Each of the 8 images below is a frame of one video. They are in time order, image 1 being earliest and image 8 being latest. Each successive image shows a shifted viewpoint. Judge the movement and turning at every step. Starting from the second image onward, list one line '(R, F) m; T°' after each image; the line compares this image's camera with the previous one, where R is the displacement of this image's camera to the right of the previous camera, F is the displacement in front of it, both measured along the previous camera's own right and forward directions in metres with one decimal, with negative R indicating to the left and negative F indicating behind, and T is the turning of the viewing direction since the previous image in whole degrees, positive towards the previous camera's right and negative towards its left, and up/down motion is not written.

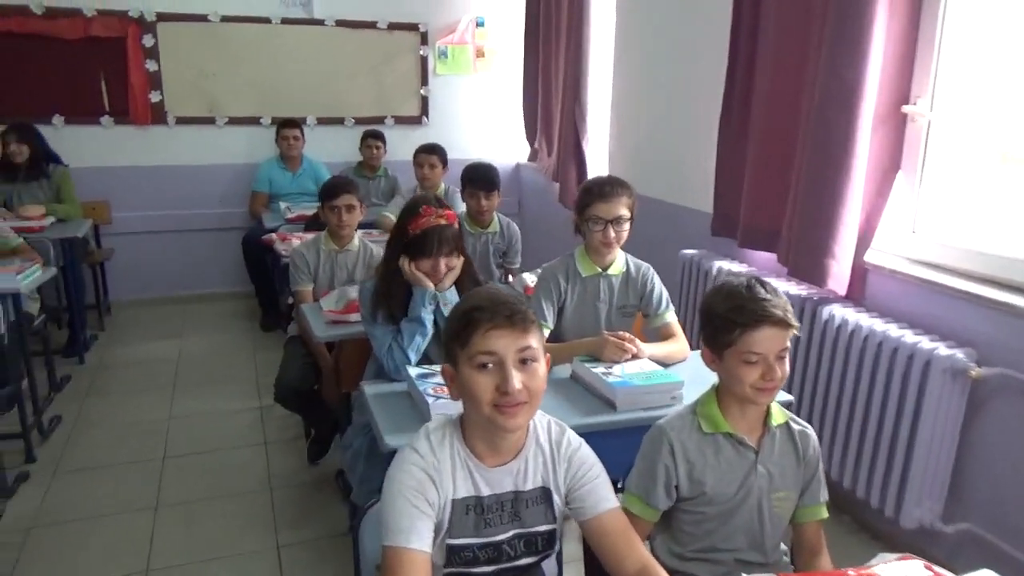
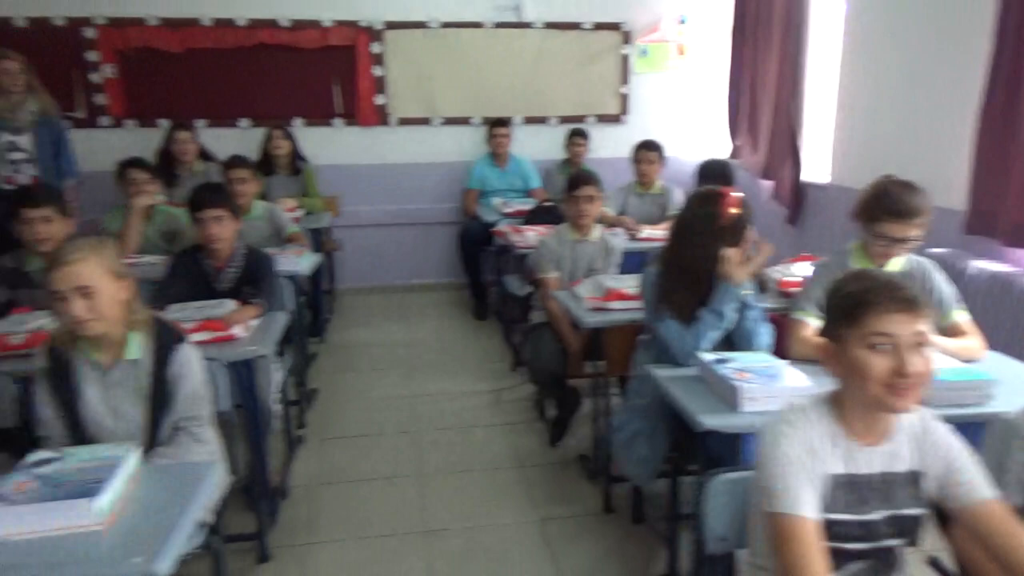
(-0.4, -0.1) m; -11°
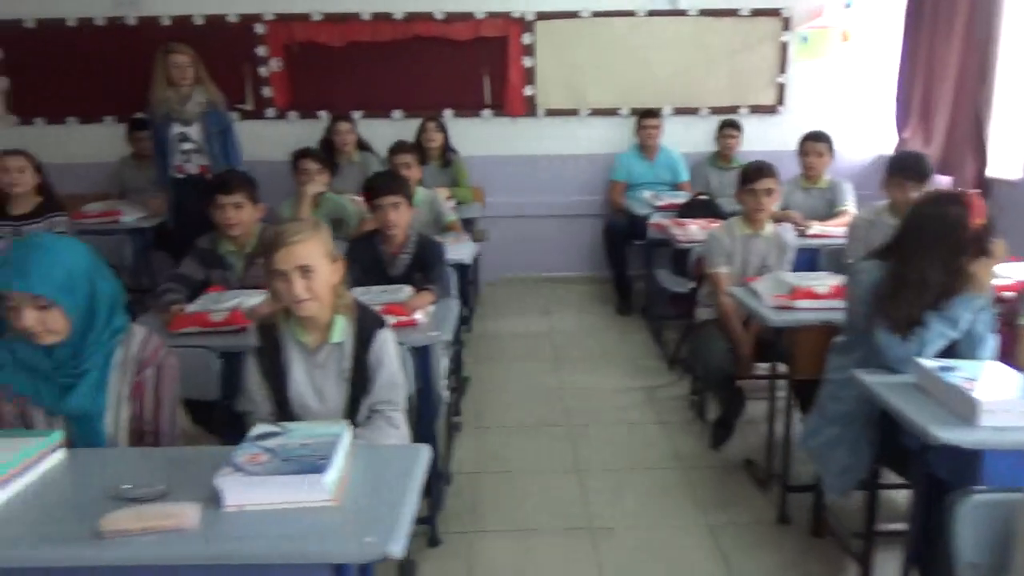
(-0.2, 0.0) m; -8°
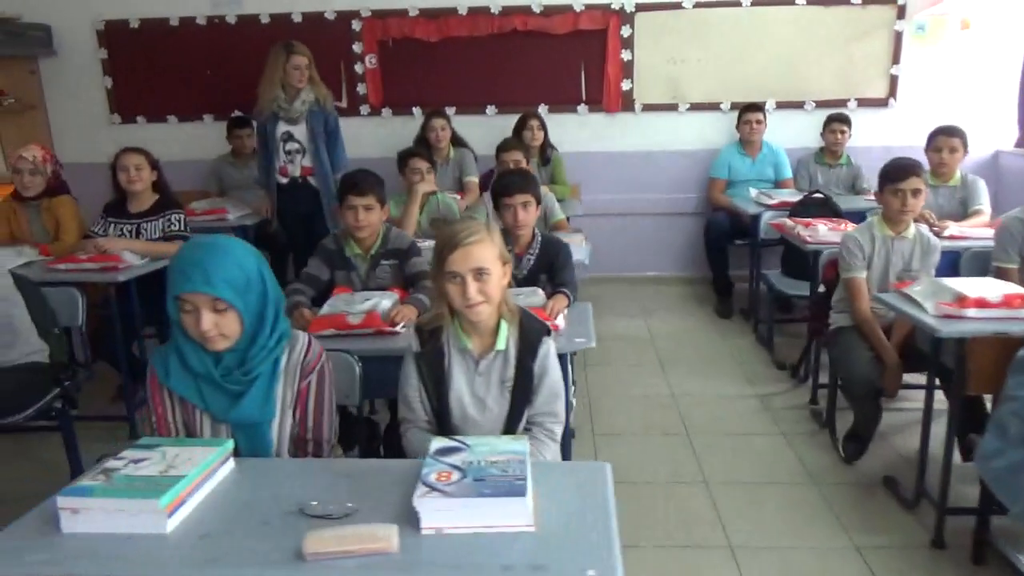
(-0.2, +0.1) m; -4°
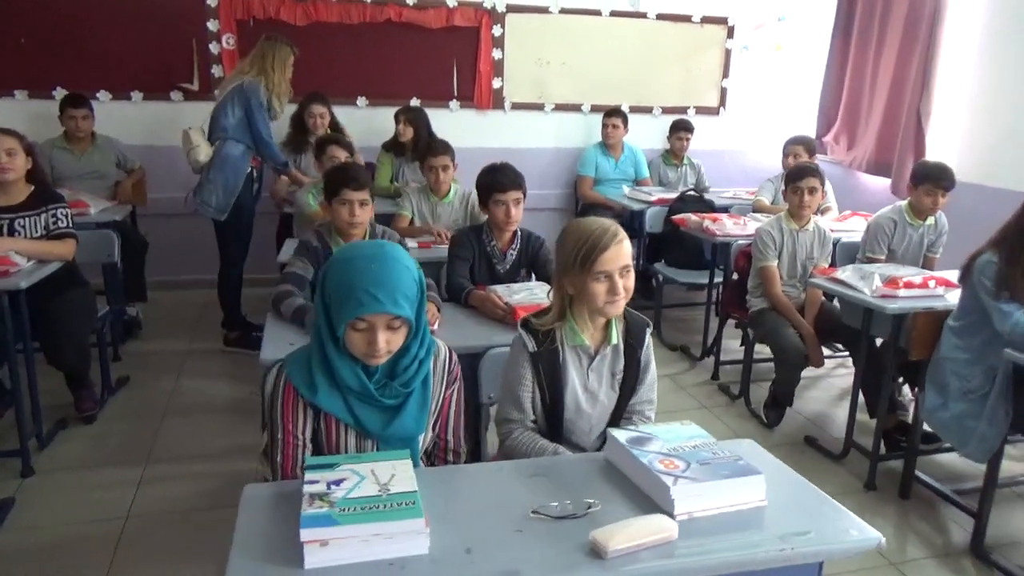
(-0.7, +0.1) m; +18°
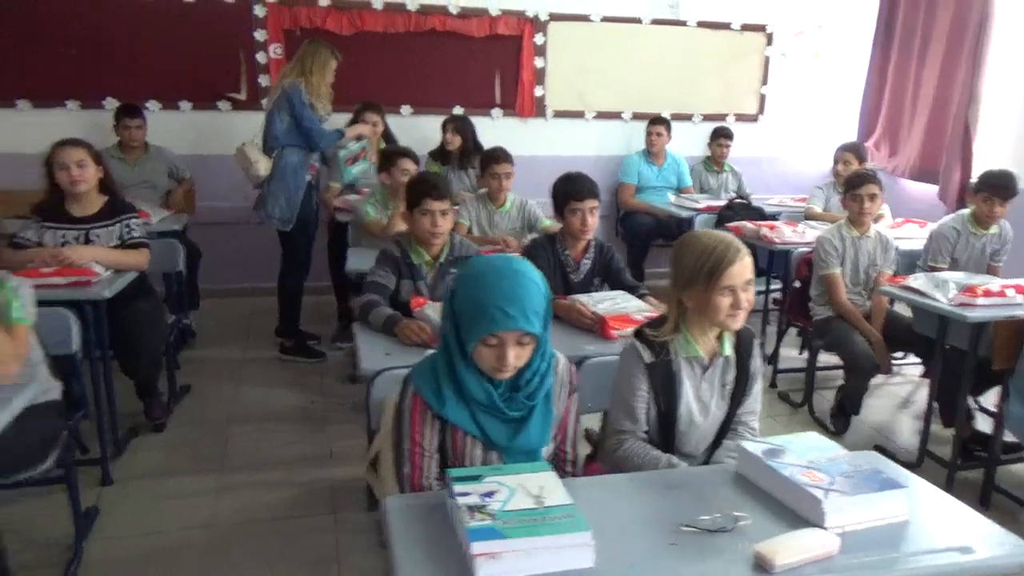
(-0.2, 0.0) m; -1°
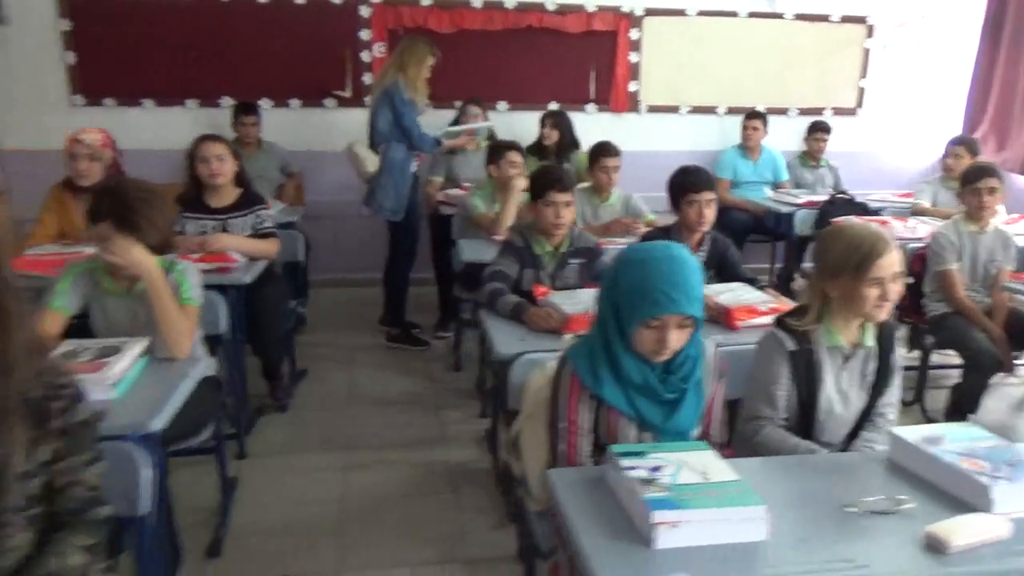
(-0.2, -0.1) m; -5°
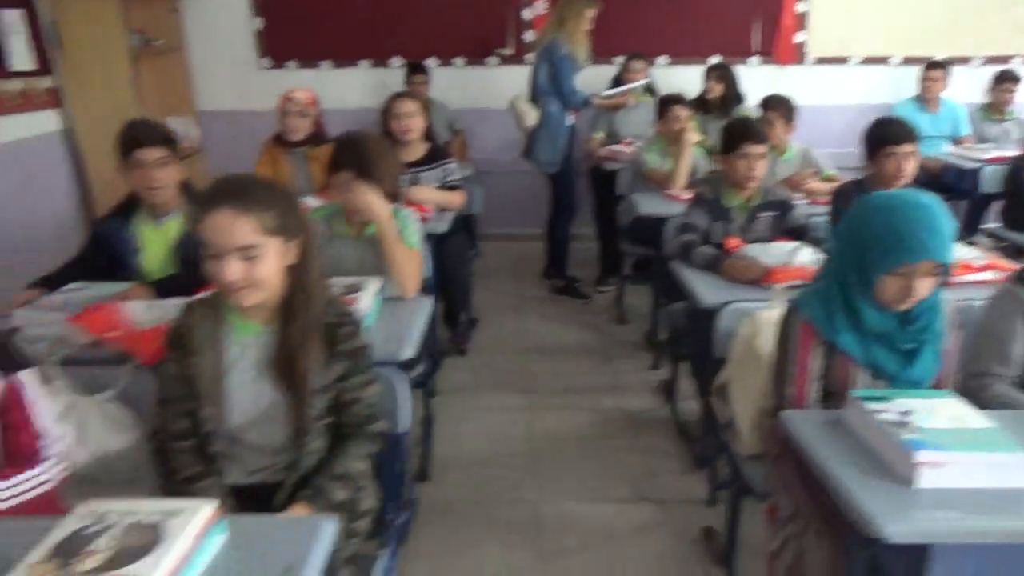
(-0.2, -0.1) m; -9°
